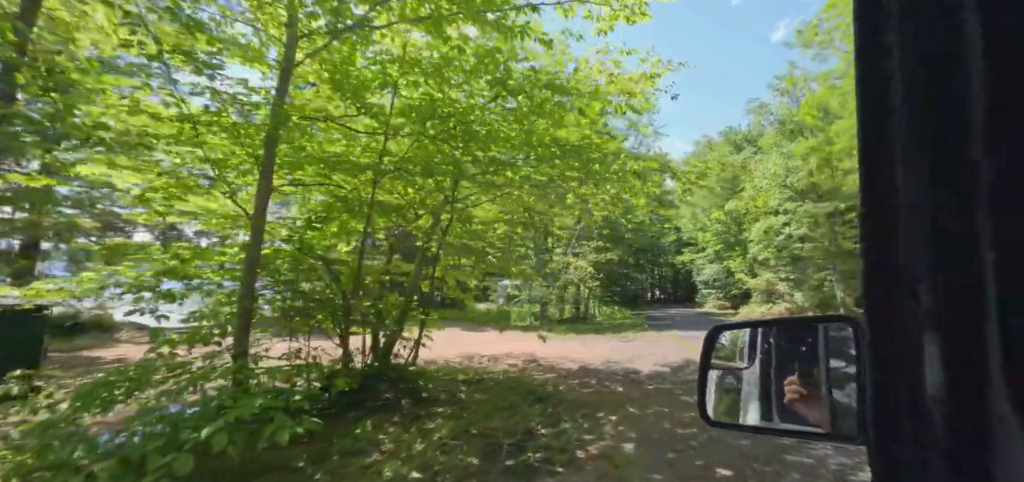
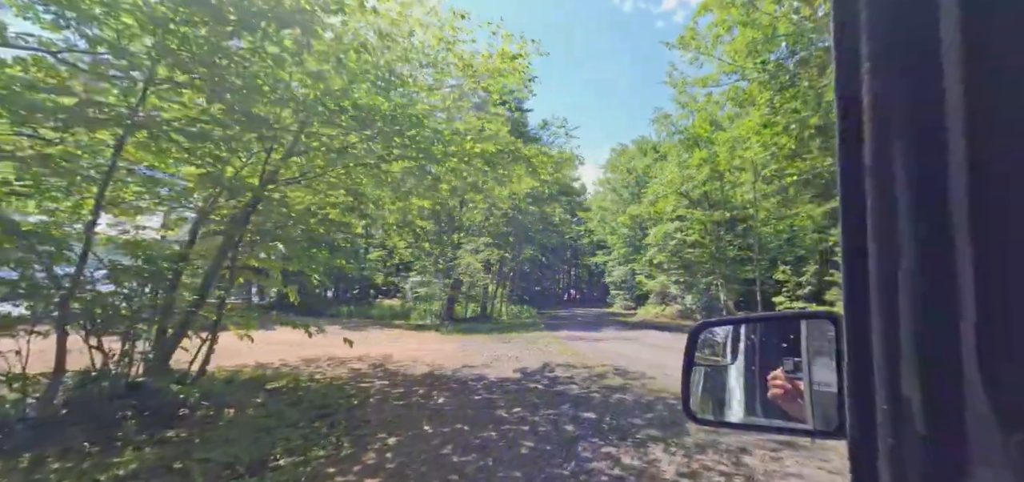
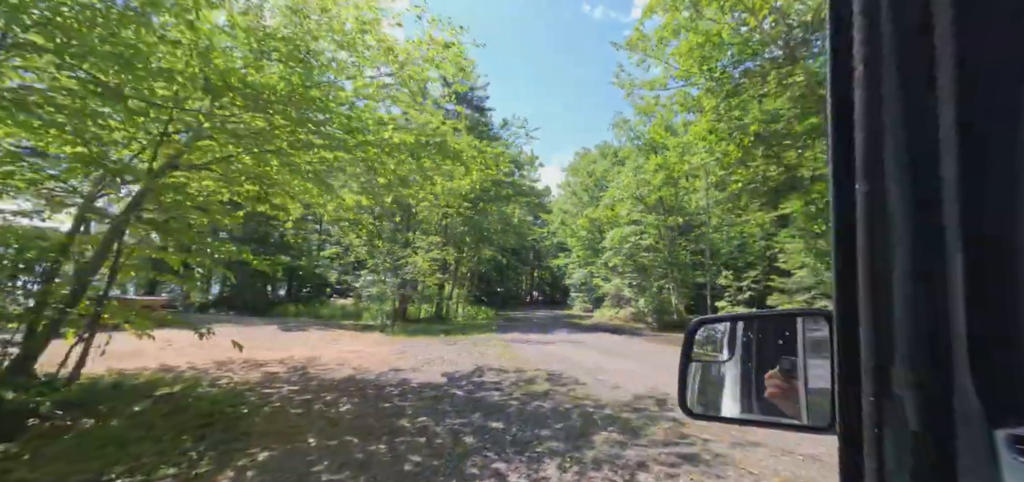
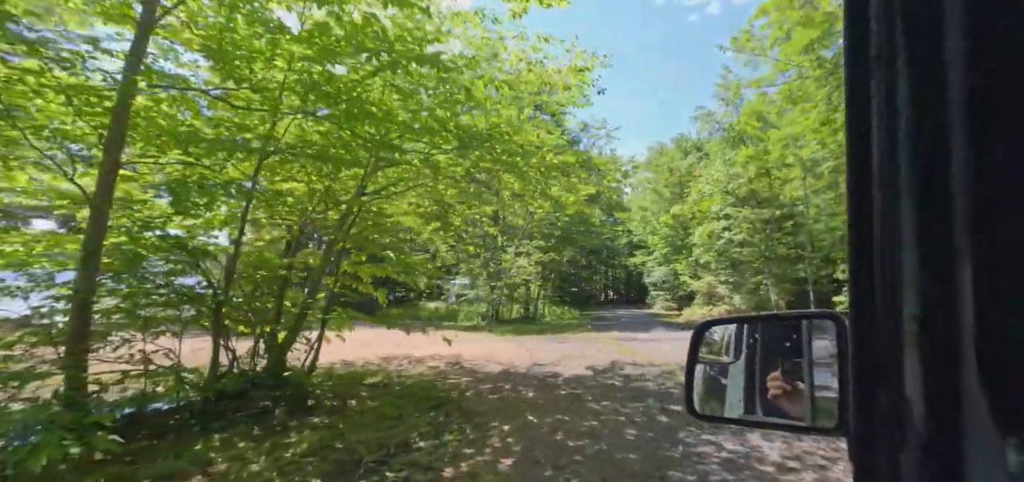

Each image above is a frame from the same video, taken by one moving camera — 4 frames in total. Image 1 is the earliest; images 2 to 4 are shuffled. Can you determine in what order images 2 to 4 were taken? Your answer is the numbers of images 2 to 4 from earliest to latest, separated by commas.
4, 2, 3
